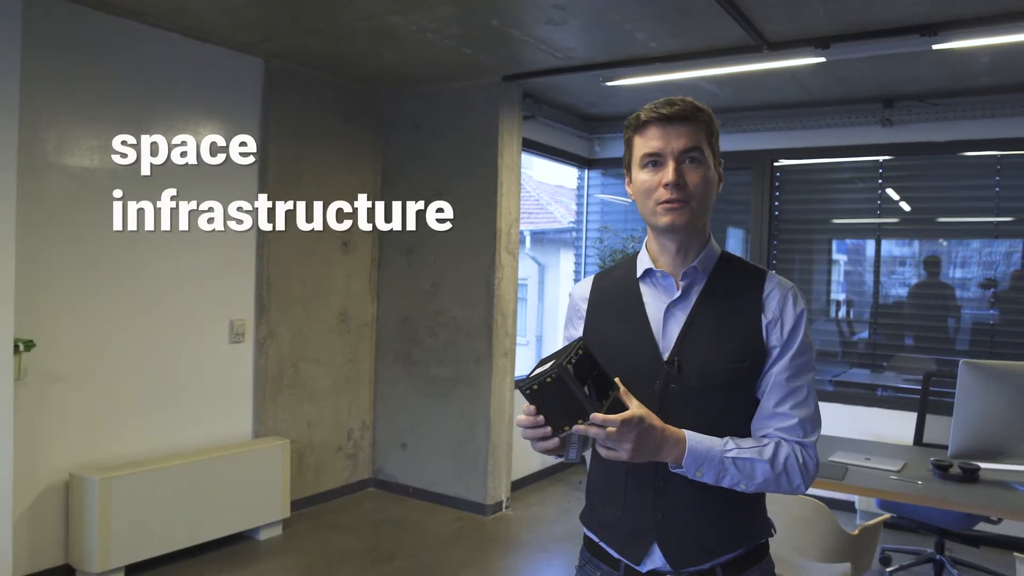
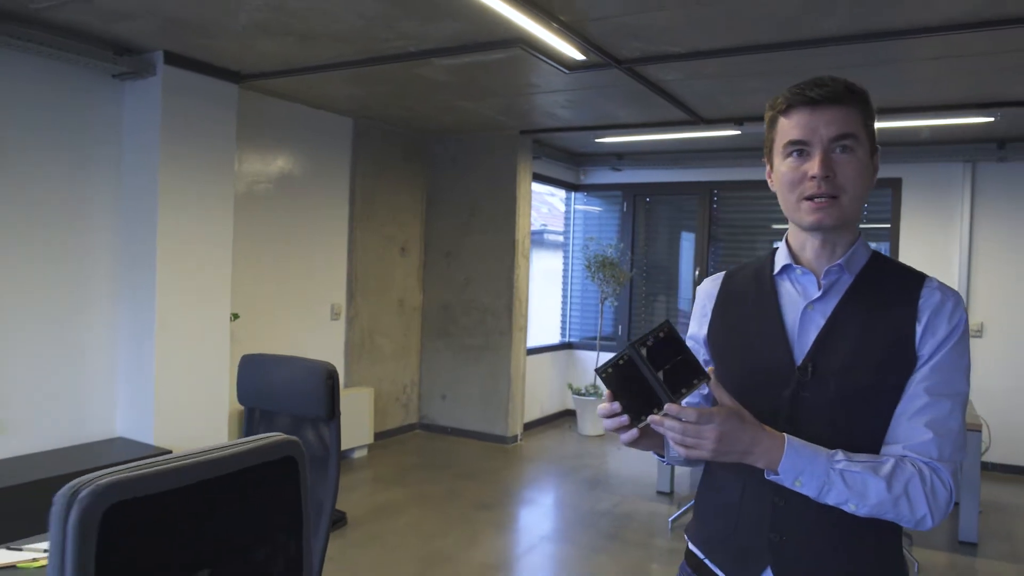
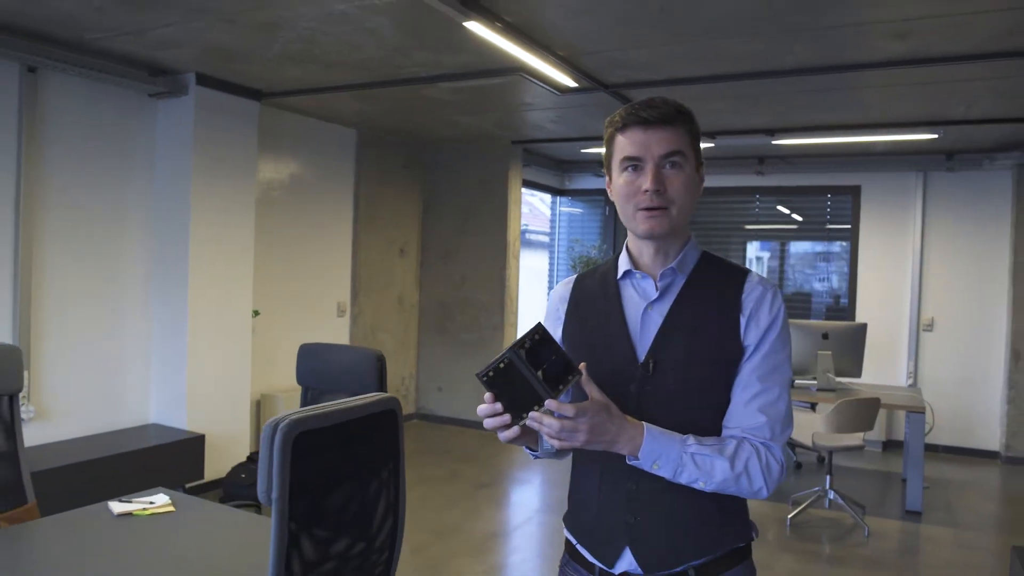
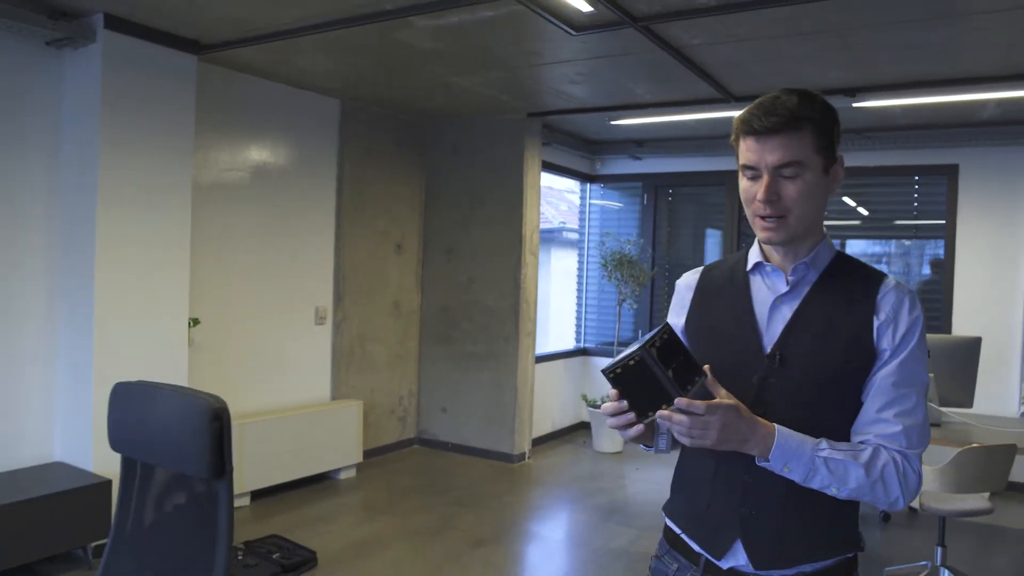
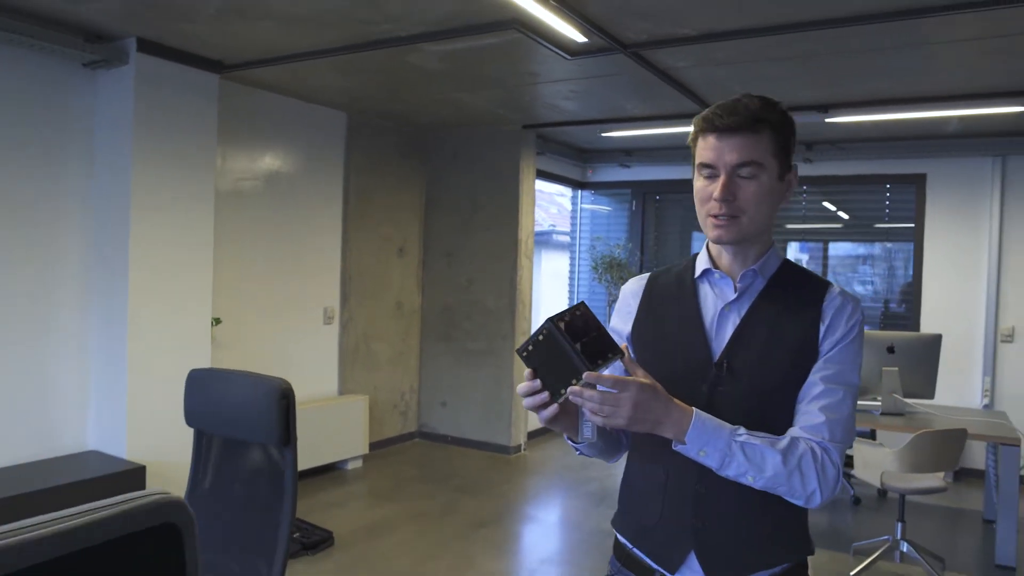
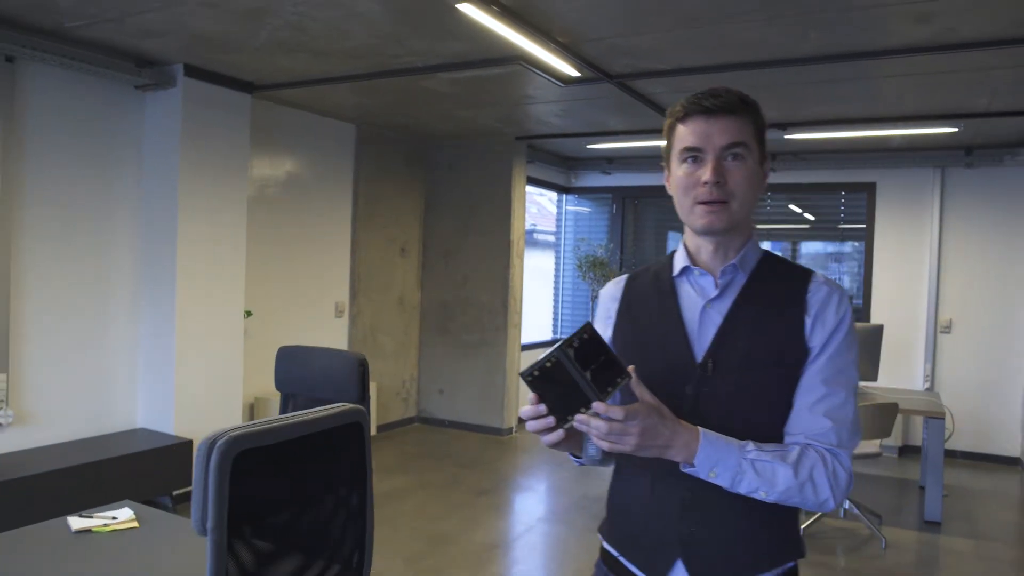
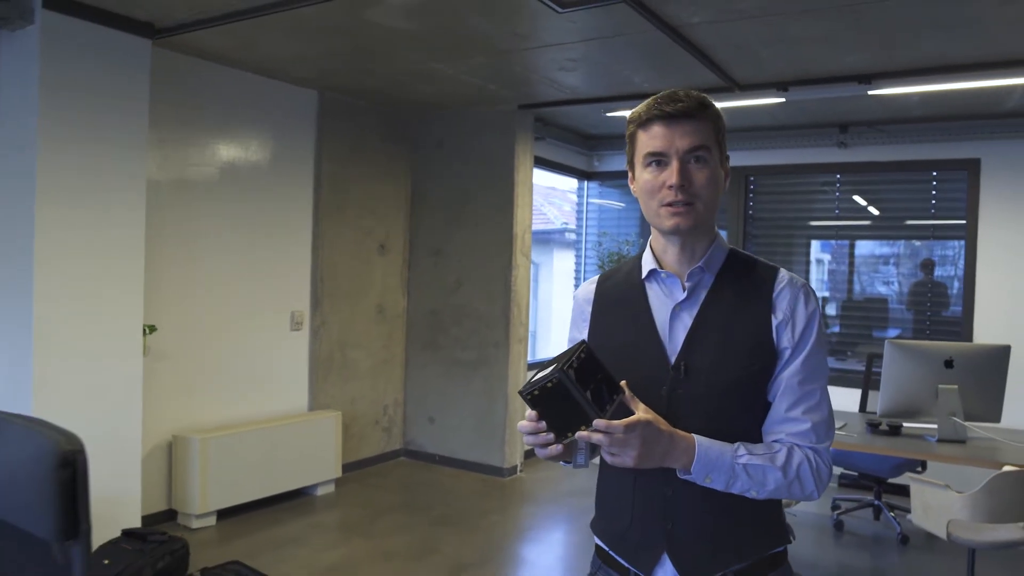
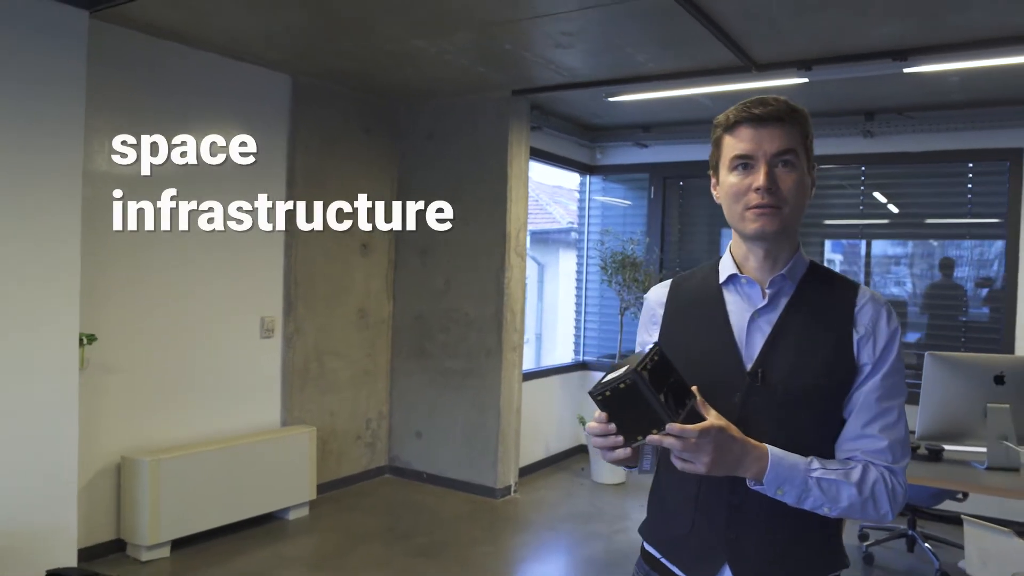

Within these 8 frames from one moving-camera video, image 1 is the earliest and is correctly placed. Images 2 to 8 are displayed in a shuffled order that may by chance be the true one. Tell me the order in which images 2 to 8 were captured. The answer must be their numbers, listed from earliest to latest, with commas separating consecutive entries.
8, 7, 4, 5, 2, 6, 3
